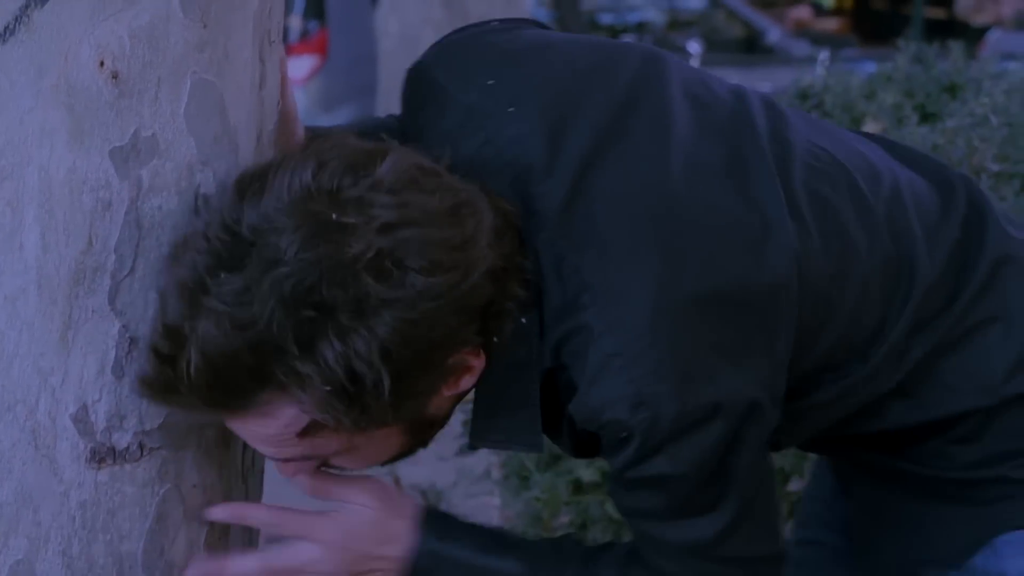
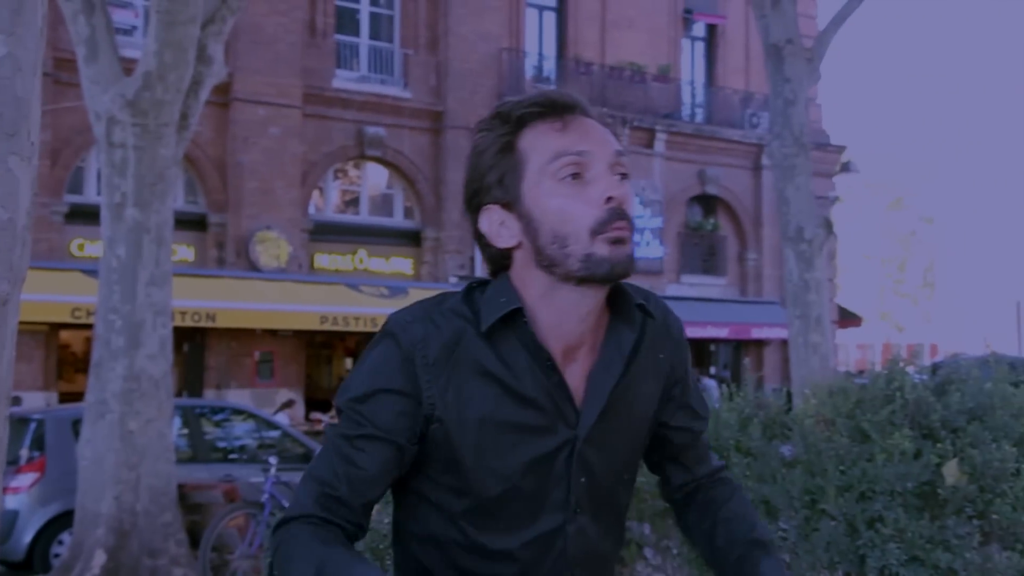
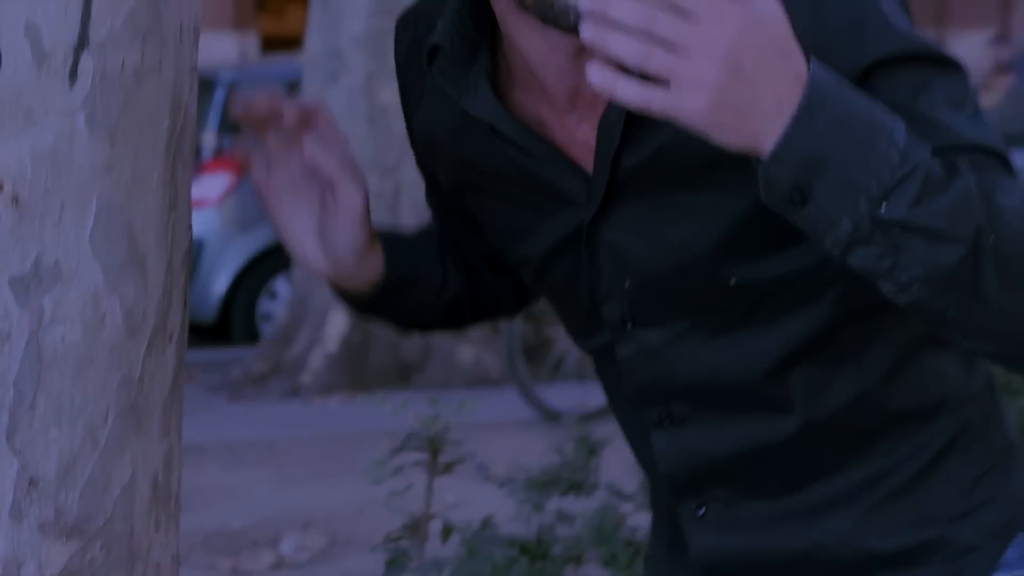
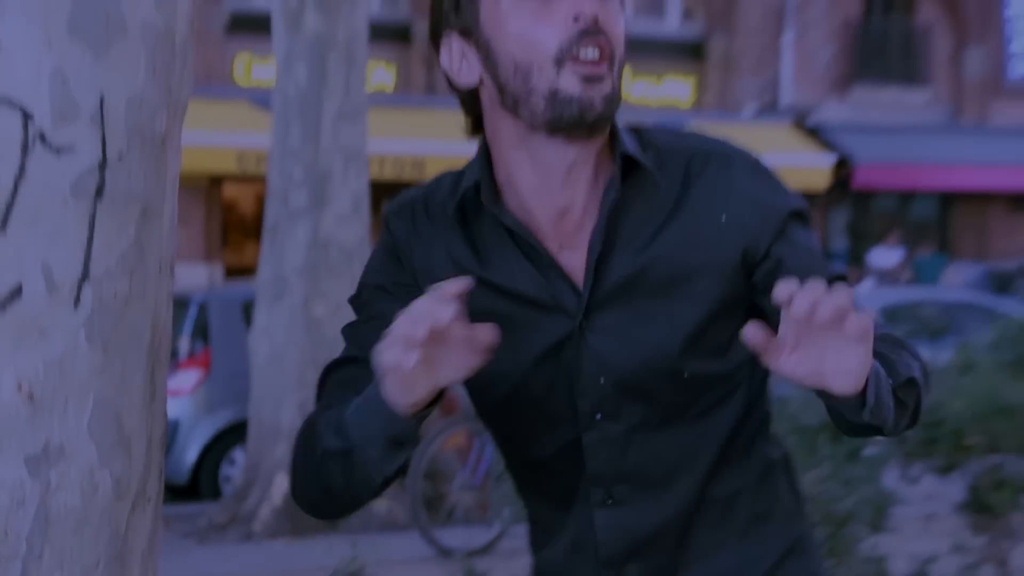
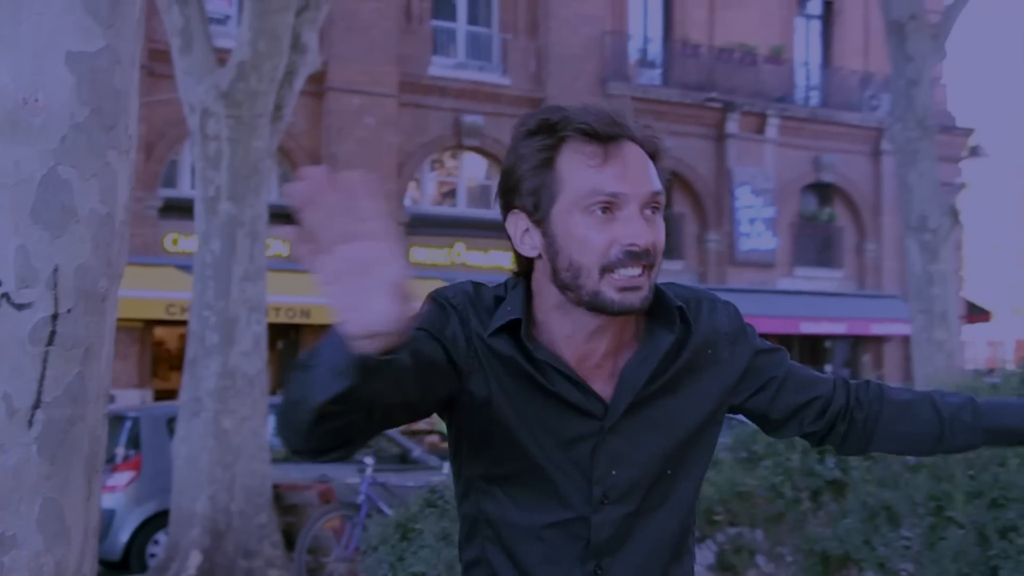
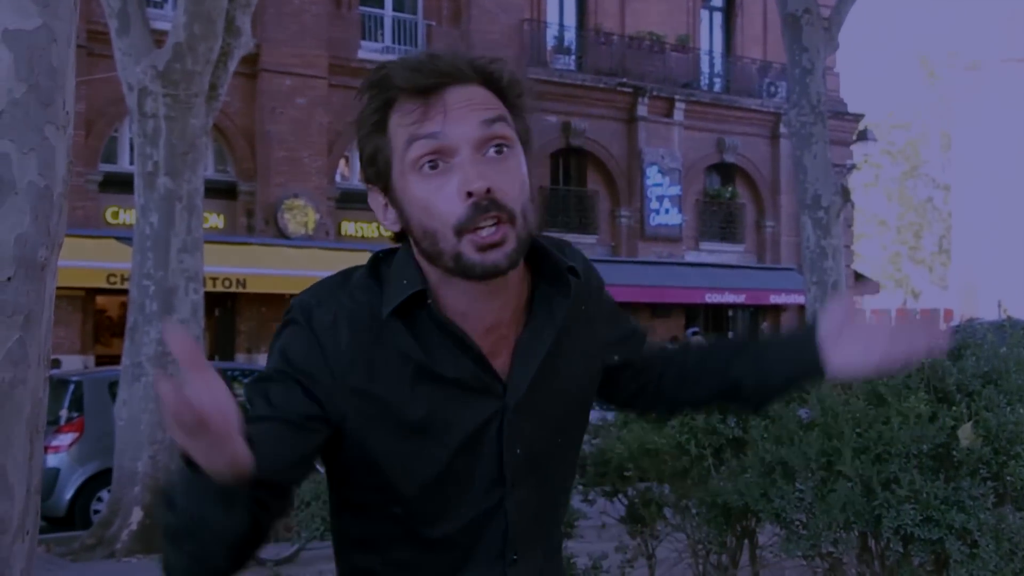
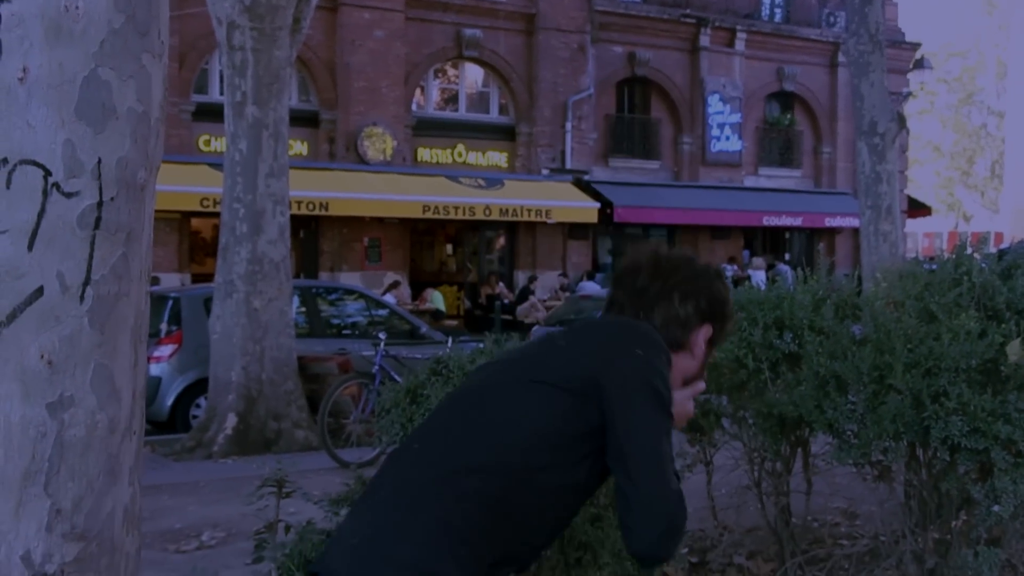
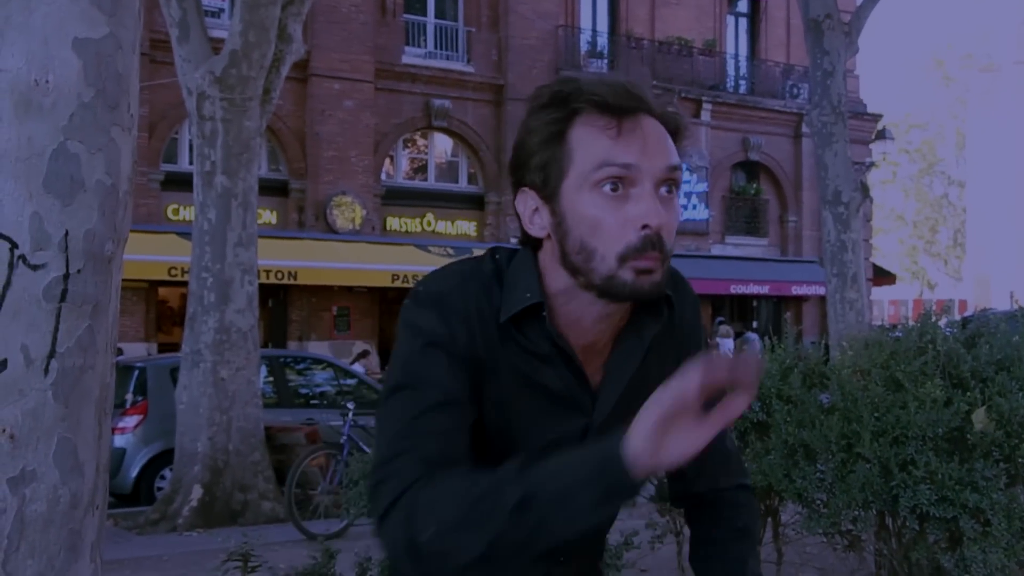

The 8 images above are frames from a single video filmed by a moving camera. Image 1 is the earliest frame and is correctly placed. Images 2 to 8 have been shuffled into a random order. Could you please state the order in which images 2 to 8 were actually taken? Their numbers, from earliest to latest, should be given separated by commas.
3, 4, 5, 2, 6, 8, 7
